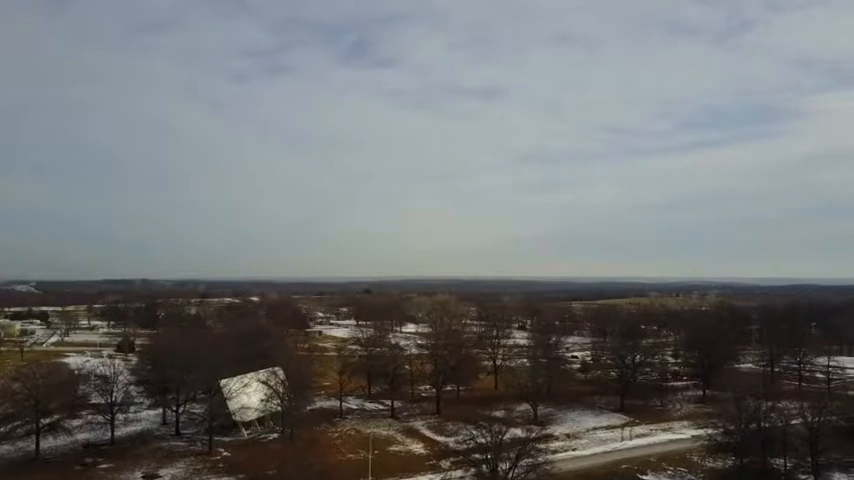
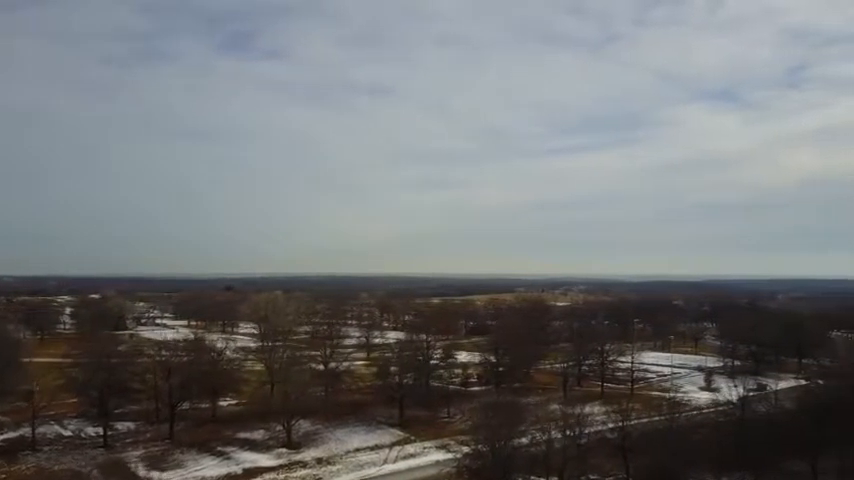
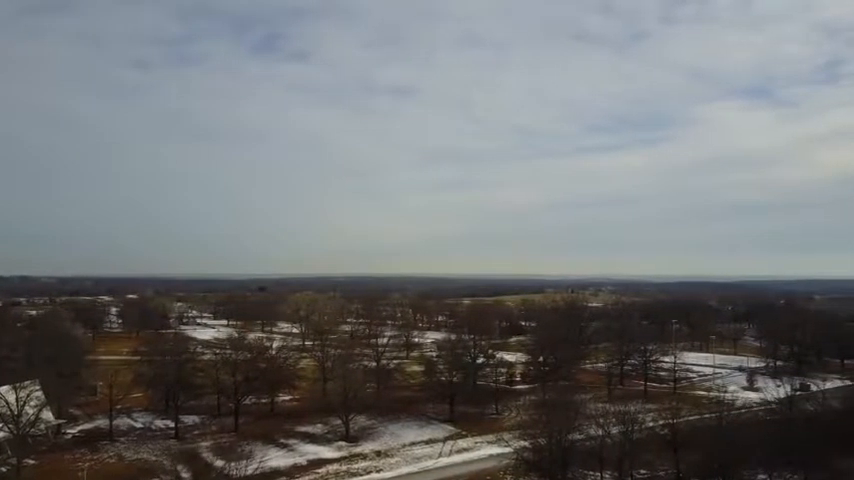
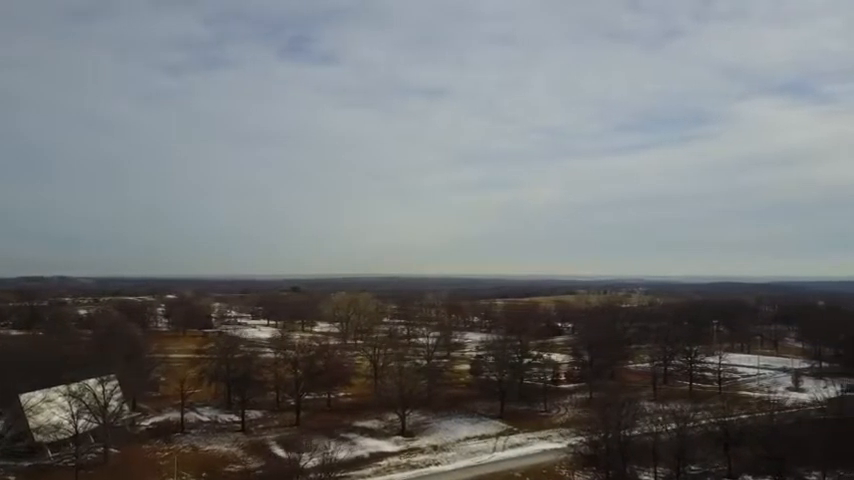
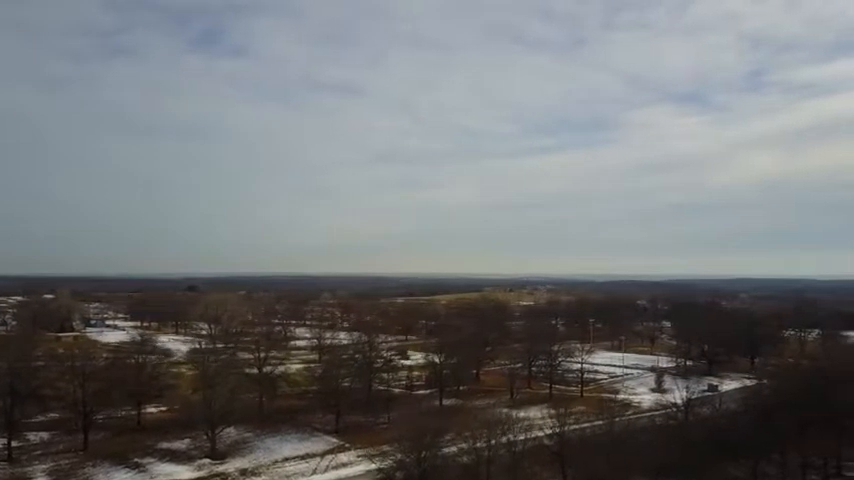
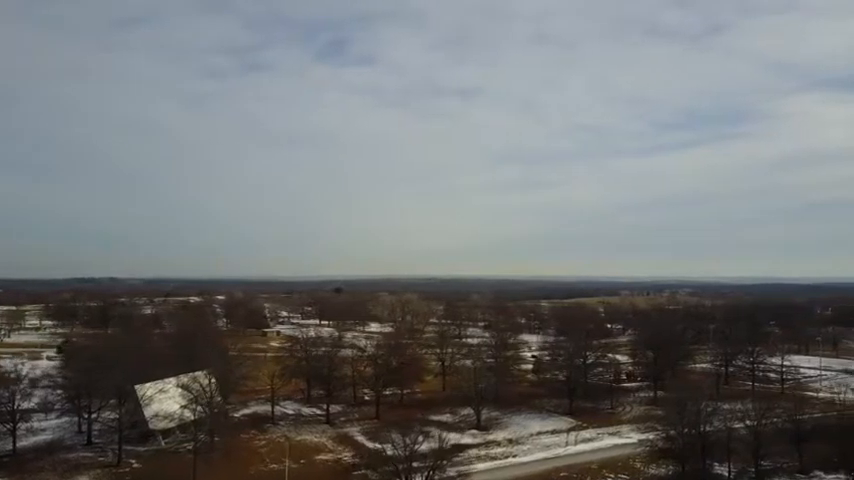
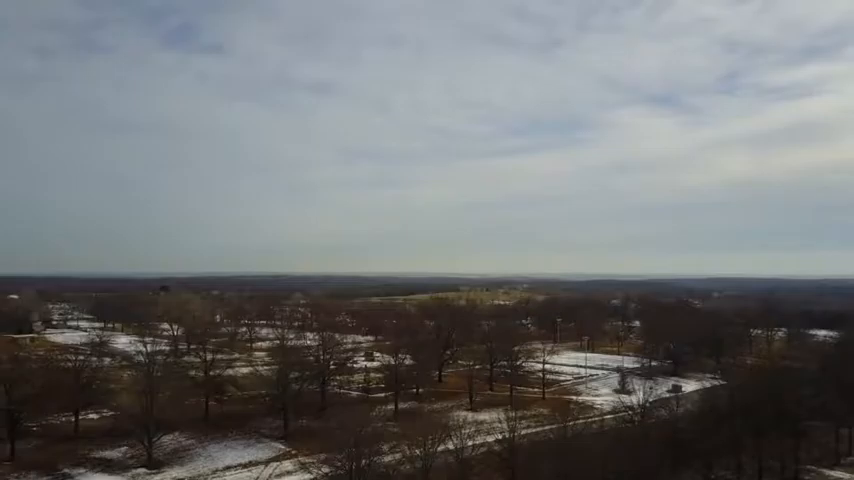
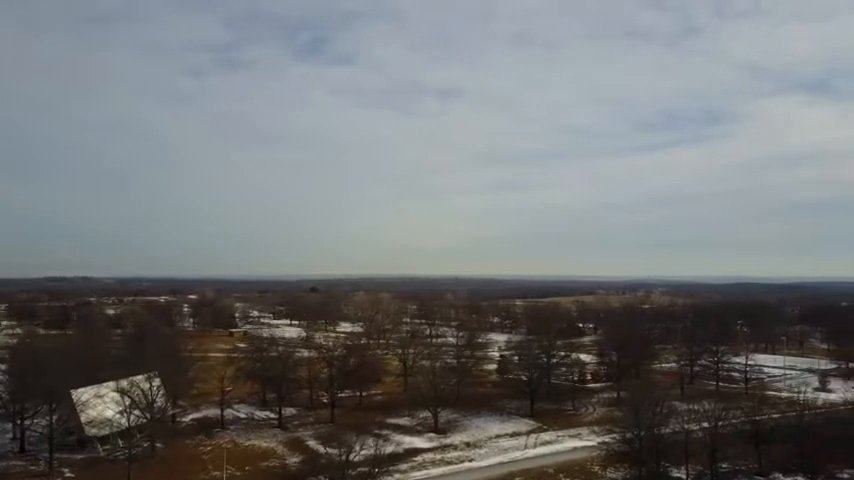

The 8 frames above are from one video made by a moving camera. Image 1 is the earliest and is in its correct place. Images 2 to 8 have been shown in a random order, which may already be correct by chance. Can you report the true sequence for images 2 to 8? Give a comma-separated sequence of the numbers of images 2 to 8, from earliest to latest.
6, 8, 4, 3, 2, 5, 7
